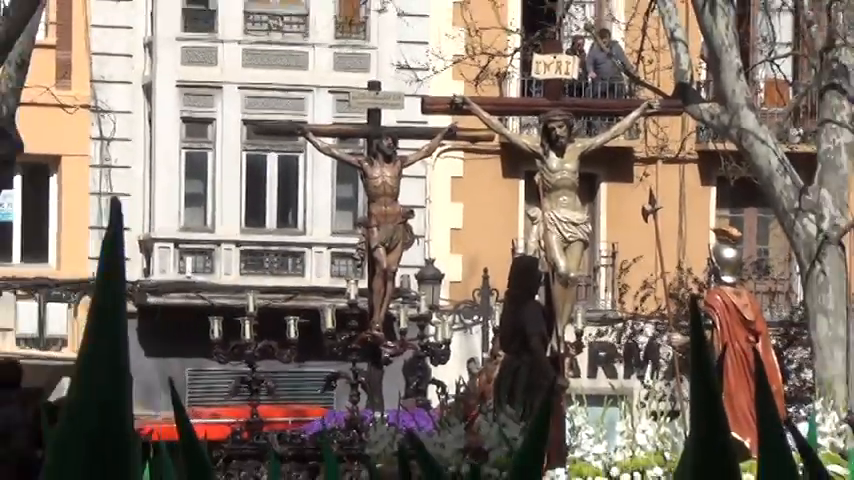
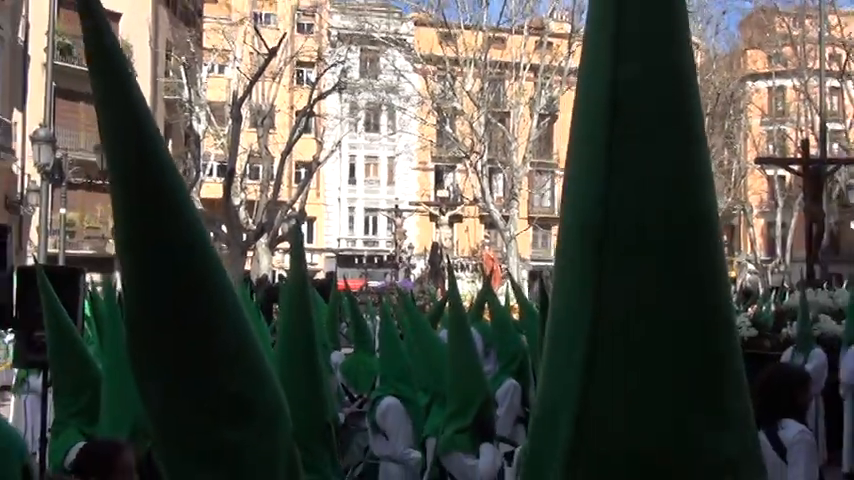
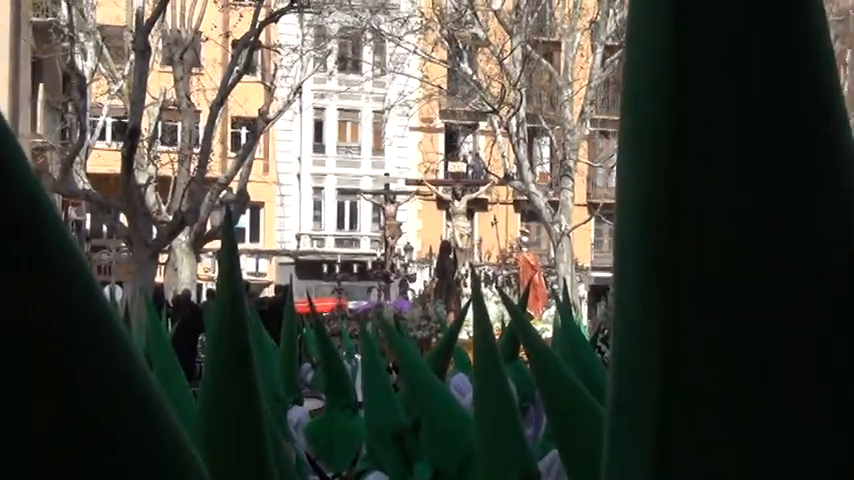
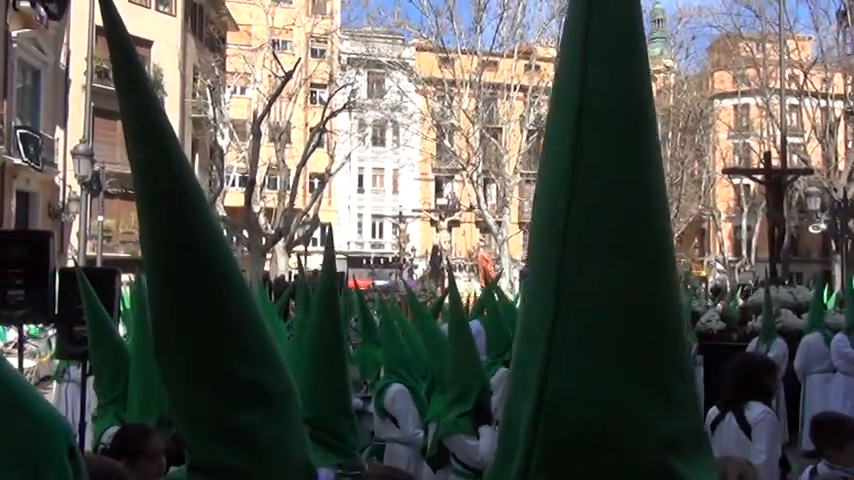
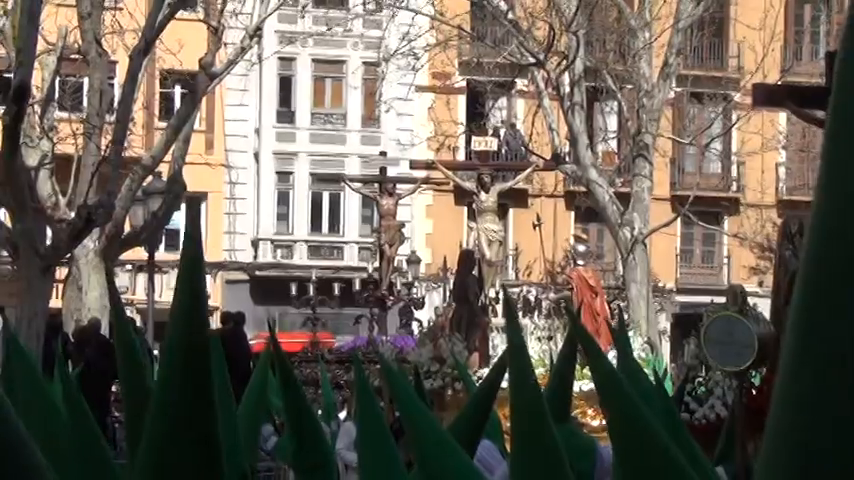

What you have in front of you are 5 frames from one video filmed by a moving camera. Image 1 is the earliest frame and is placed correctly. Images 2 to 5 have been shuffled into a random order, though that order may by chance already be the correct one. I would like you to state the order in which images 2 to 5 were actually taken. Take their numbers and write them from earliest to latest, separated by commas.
5, 3, 2, 4
